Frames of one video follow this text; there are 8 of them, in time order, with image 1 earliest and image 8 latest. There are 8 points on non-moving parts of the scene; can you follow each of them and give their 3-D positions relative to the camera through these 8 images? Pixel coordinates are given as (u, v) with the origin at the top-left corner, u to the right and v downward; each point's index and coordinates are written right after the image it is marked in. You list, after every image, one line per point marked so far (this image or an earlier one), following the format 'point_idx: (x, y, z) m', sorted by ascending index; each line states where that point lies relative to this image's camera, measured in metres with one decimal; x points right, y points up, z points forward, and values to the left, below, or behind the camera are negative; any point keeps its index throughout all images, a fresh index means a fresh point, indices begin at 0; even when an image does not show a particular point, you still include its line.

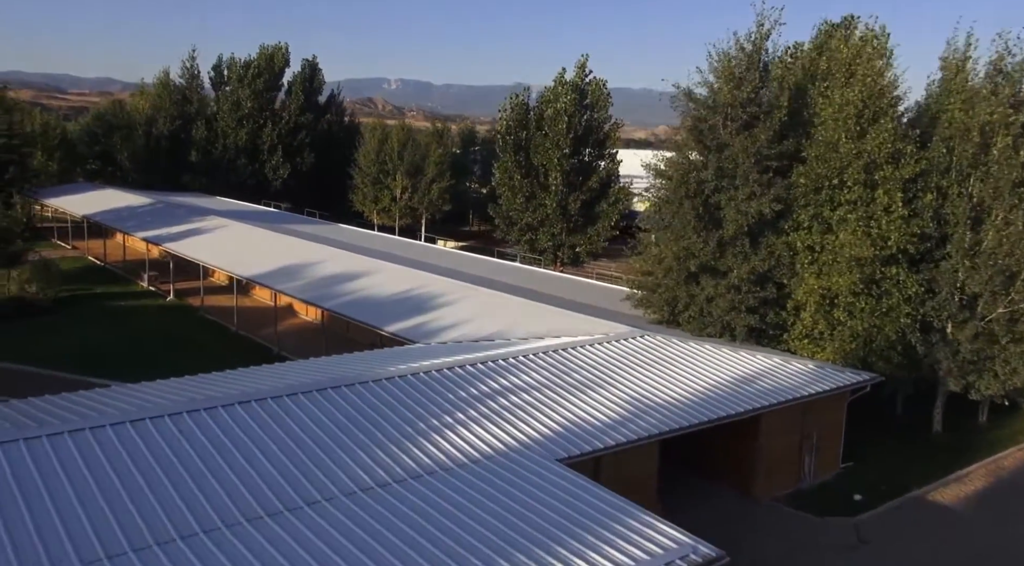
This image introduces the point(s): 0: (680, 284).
0: (+3.2, 0.0, +15.8) m
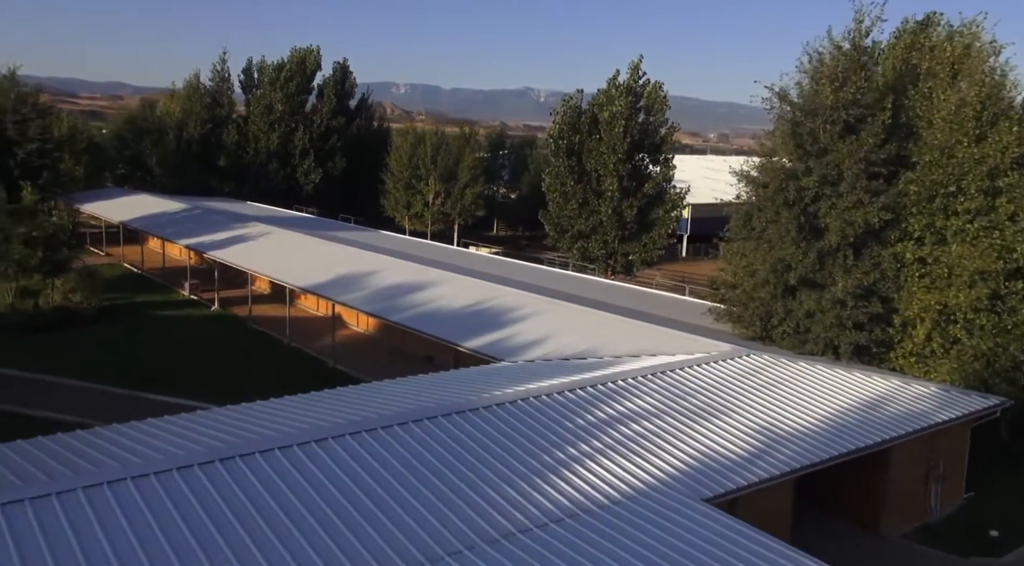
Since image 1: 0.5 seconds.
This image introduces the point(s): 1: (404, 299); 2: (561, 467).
0: (+4.7, -0.3, +14.8) m
1: (-2.4, -0.4, +18.5) m
2: (+0.5, -2.0, +8.9) m
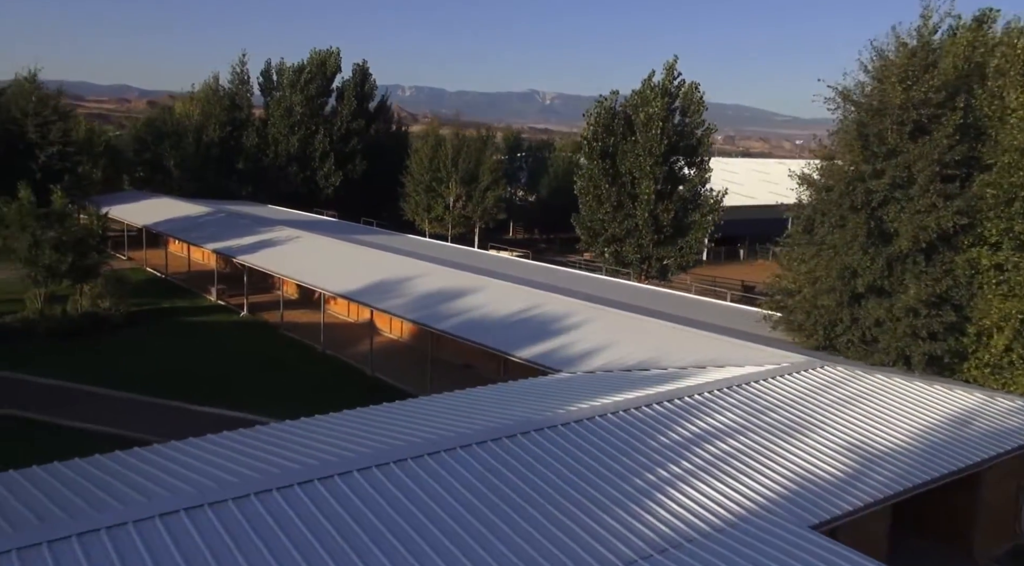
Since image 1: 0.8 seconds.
0: (+5.6, -0.4, +14.3) m
1: (-1.4, -0.5, +17.9) m
2: (+1.4, -2.1, +8.3) m
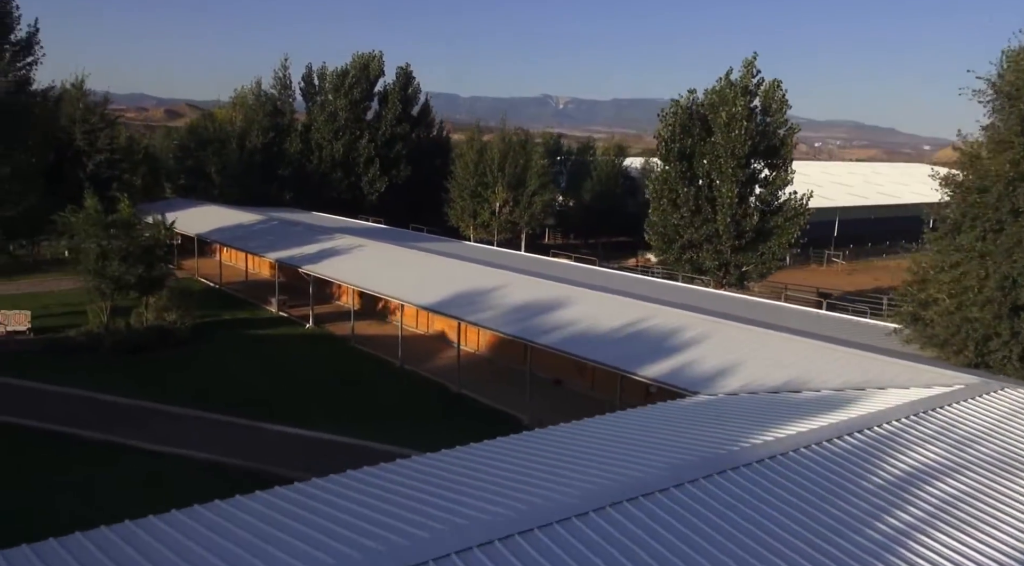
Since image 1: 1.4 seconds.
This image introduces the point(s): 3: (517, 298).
0: (+7.6, -0.6, +13.0) m
1: (+0.6, -0.7, +16.9) m
2: (+3.2, -2.2, +7.2) m
3: (+0.1, -0.3, +18.4) m
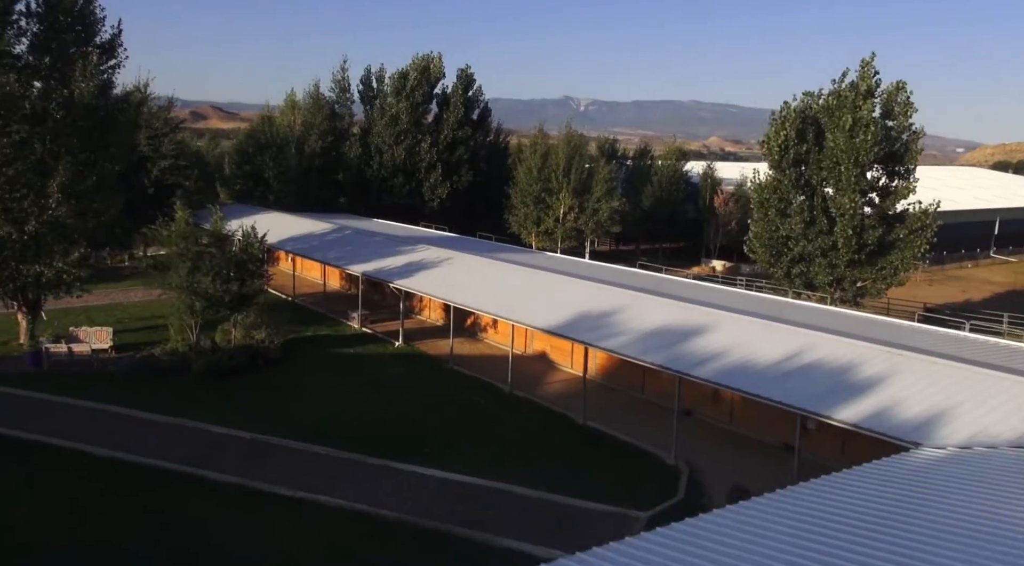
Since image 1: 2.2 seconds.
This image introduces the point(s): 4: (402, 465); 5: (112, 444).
0: (+10.0, -1.0, +11.3) m
1: (+3.2, -1.2, +15.3) m
2: (+5.5, -2.7, +5.5) m
3: (+2.8, -0.8, +16.9) m
4: (-1.9, -3.2, +14.7) m
5: (-7.4, -3.0, +15.6) m
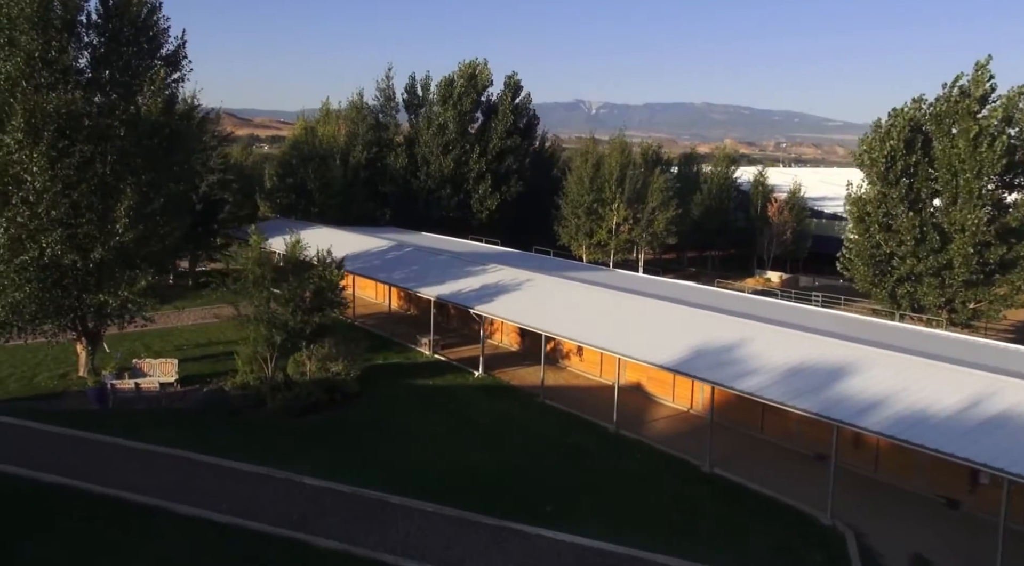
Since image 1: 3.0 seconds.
0: (+12.1, -1.5, +9.4) m
1: (+5.3, -1.7, +13.6) m
2: (+7.5, -3.2, +3.8) m
3: (+4.9, -1.3, +15.2) m
4: (+0.2, -3.8, +13.1) m
5: (-5.3, -3.6, +14.1) m
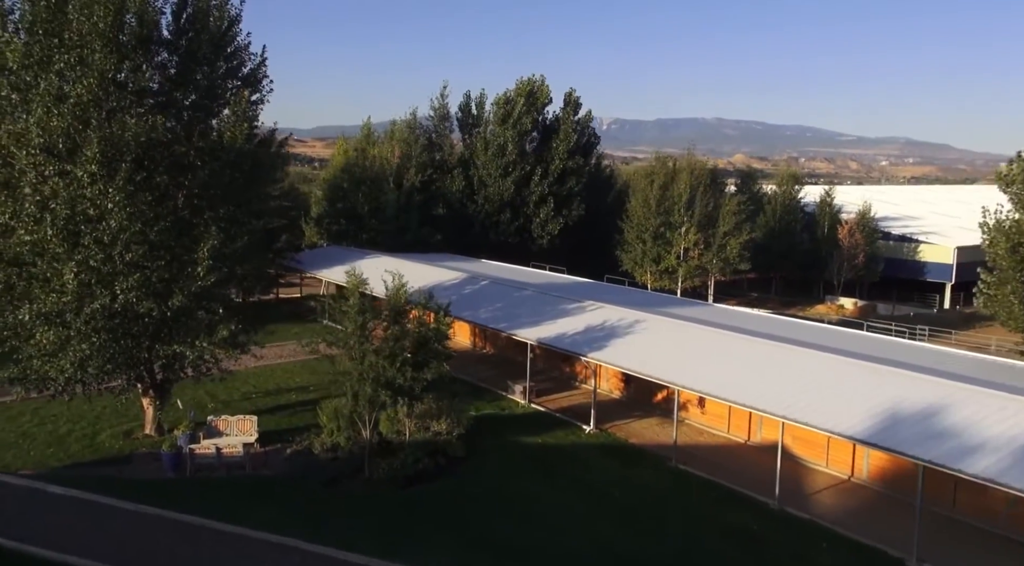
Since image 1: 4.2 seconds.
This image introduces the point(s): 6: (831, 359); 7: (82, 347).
0: (+14.5, -2.3, +6.7) m
1: (+7.9, -2.6, +11.0) m
2: (+9.8, -3.8, +1.2) m
3: (+7.5, -2.2, +12.7) m
4: (+2.7, -4.6, +10.6) m
5: (-2.7, -4.5, +11.7) m
6: (+6.4, -1.5, +16.8) m
7: (-8.0, -1.2, +15.7) m
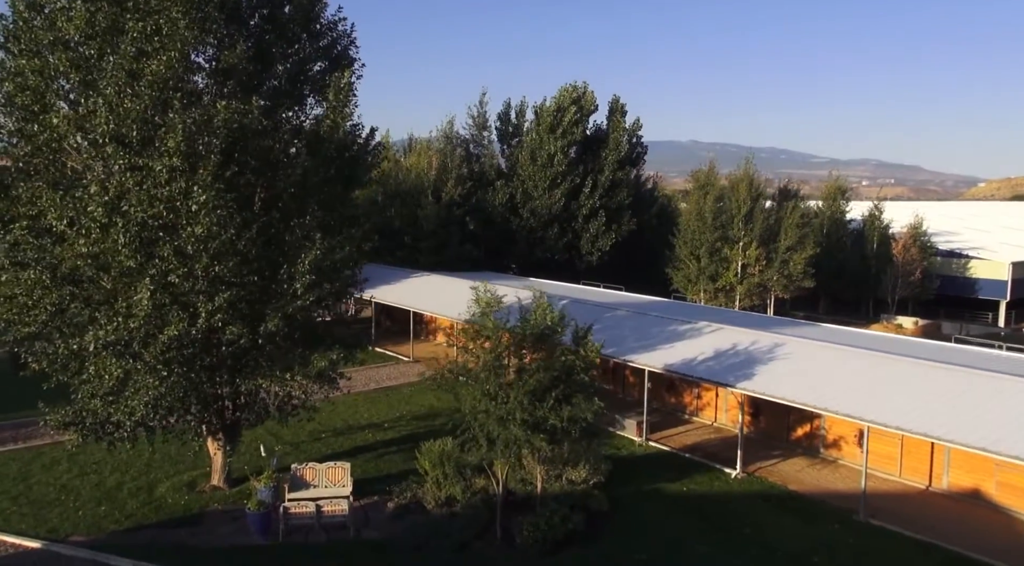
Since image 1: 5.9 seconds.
0: (+17.3, -2.2, +4.0) m
1: (+10.6, -2.7, +8.2) m
2: (+12.7, -3.6, -1.6) m
3: (+10.2, -2.3, +9.9) m
4: (+5.5, -4.8, +7.6) m
5: (0.0, -4.7, +8.7) m
6: (+9.1, -1.8, +14.0) m
7: (-5.4, -1.5, +12.6) m
